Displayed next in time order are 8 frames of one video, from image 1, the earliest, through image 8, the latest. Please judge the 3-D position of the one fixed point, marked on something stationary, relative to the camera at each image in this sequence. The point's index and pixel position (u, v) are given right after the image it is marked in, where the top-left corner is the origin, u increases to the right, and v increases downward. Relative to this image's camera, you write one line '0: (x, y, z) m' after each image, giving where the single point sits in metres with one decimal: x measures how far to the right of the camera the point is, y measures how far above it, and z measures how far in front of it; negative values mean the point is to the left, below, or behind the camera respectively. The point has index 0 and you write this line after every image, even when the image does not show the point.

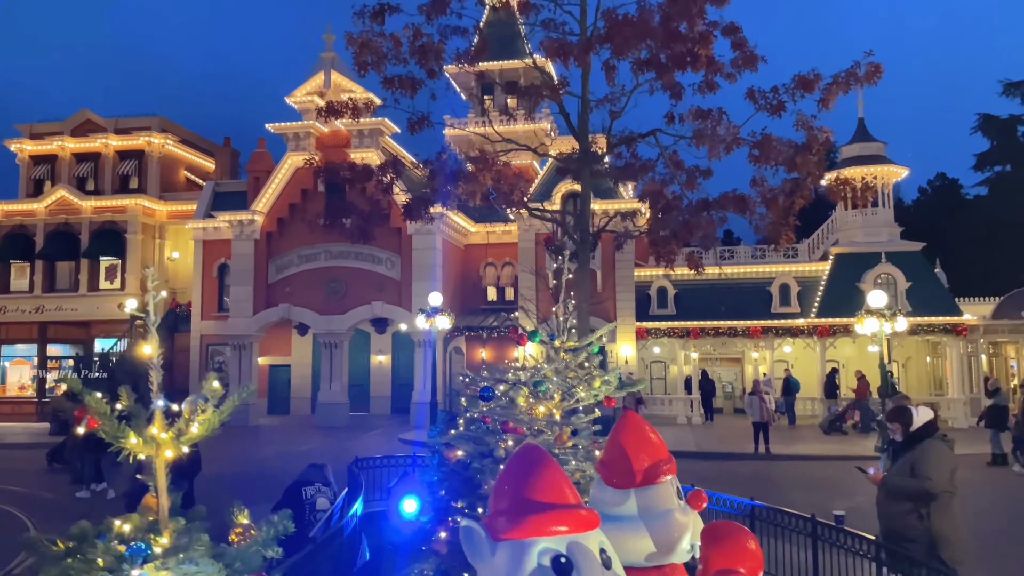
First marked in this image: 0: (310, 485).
0: (-1.7, -1.7, +6.7) m
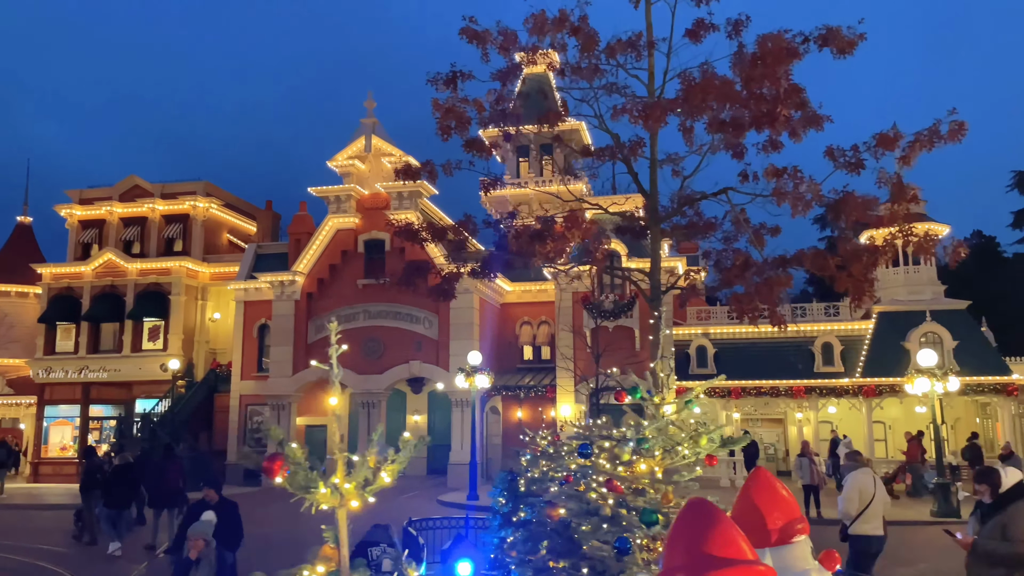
0: (-1.2, -2.2, +6.7) m
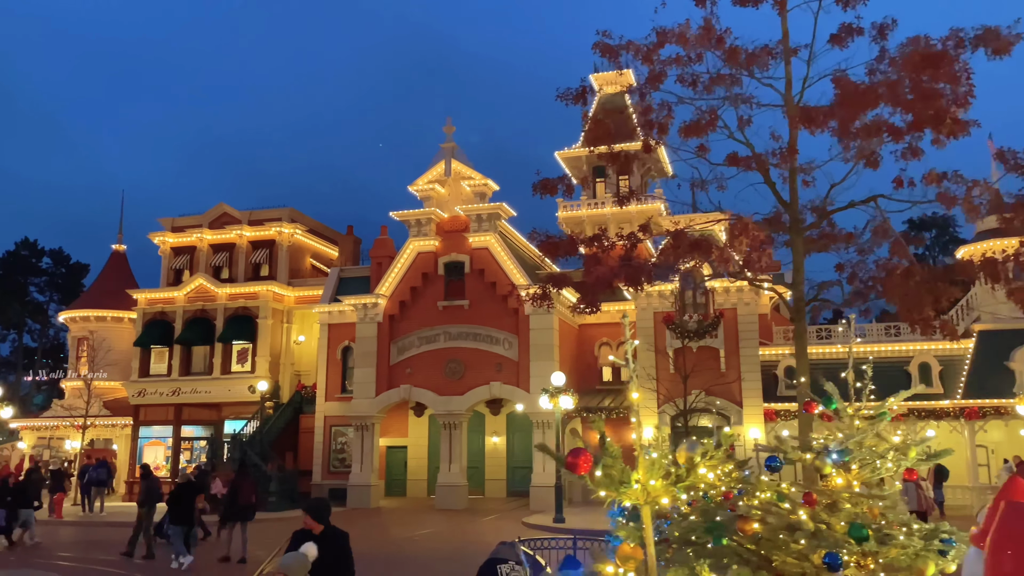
0: (-0.1, -2.3, +6.6) m
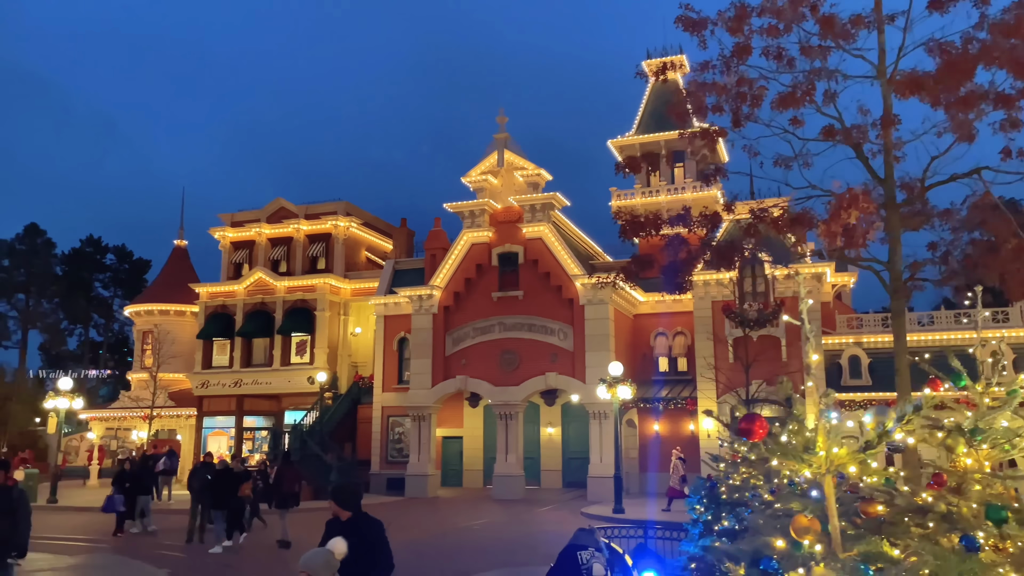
0: (+0.6, -2.2, +6.6) m
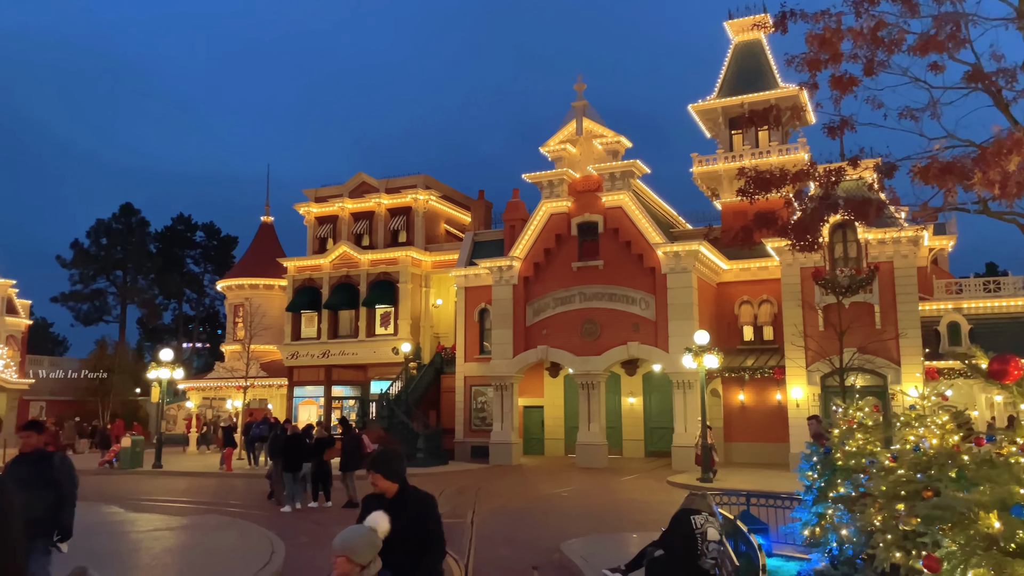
0: (+1.6, -1.9, +6.5) m
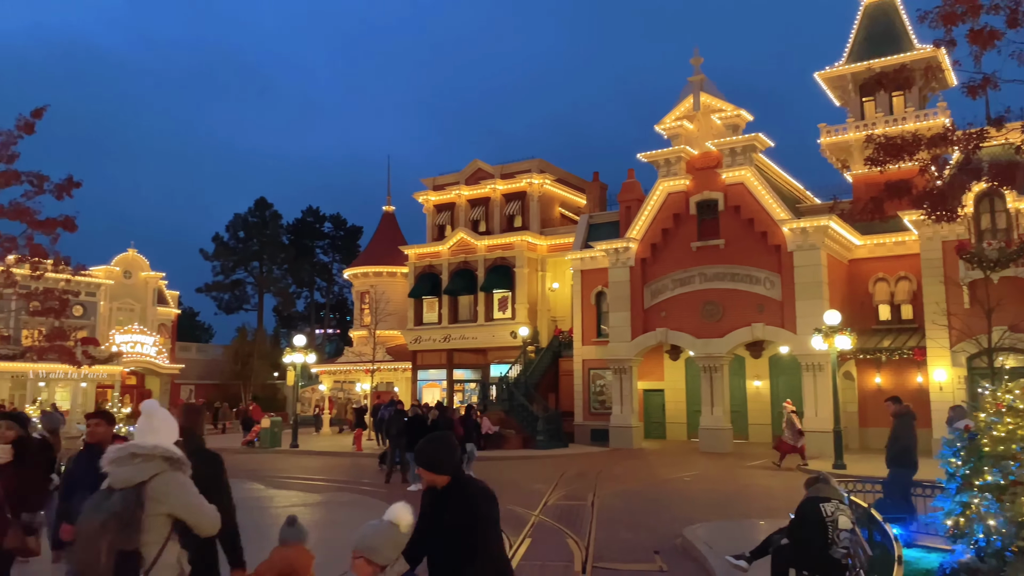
0: (+2.5, -1.7, +6.2) m
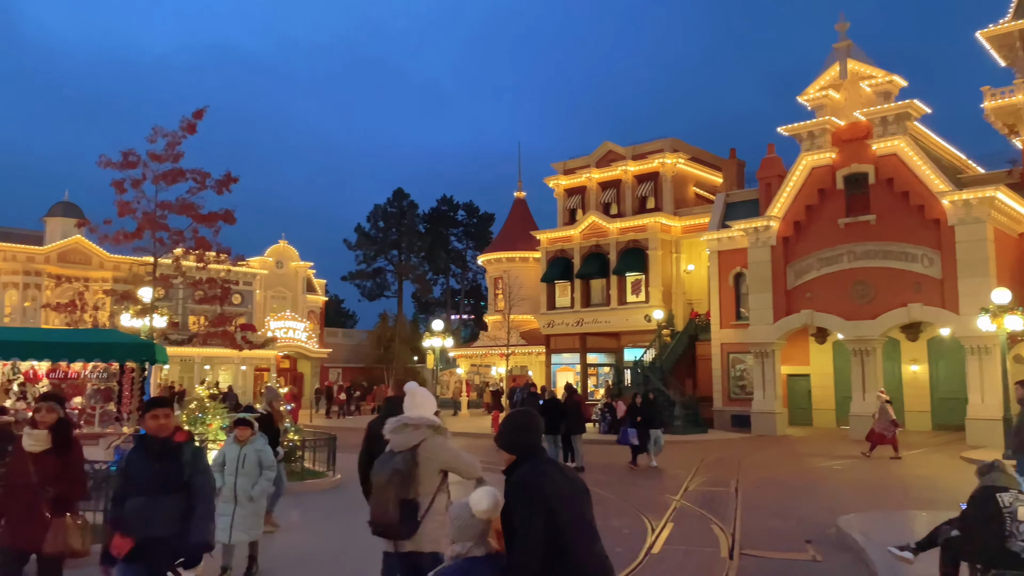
0: (+3.6, -1.5, +5.7) m
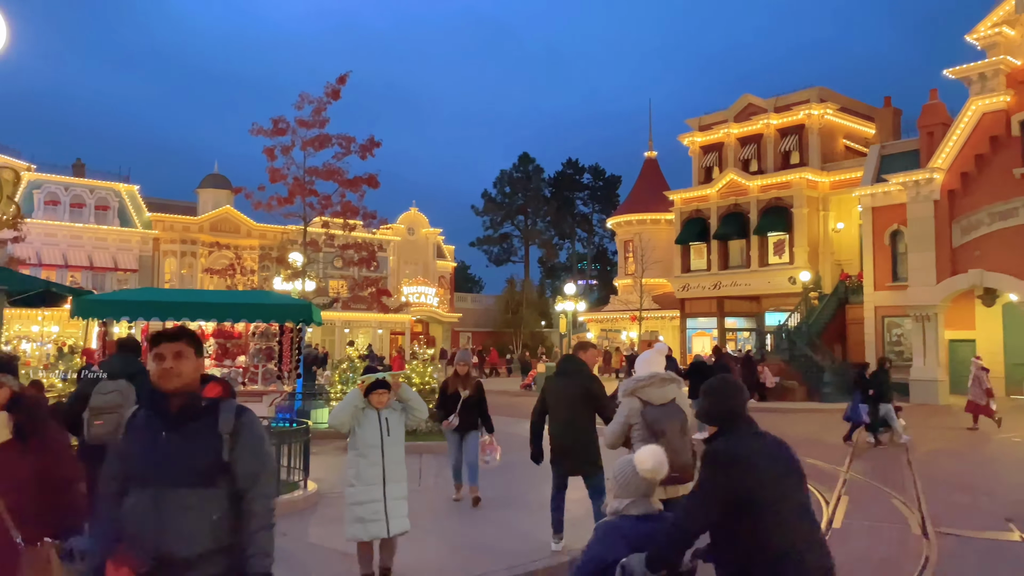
0: (+5.0, -1.1, +4.7) m
